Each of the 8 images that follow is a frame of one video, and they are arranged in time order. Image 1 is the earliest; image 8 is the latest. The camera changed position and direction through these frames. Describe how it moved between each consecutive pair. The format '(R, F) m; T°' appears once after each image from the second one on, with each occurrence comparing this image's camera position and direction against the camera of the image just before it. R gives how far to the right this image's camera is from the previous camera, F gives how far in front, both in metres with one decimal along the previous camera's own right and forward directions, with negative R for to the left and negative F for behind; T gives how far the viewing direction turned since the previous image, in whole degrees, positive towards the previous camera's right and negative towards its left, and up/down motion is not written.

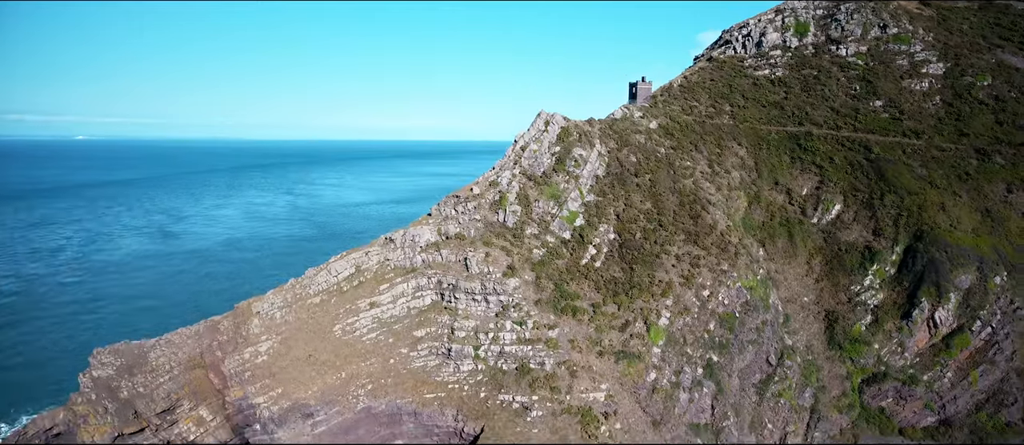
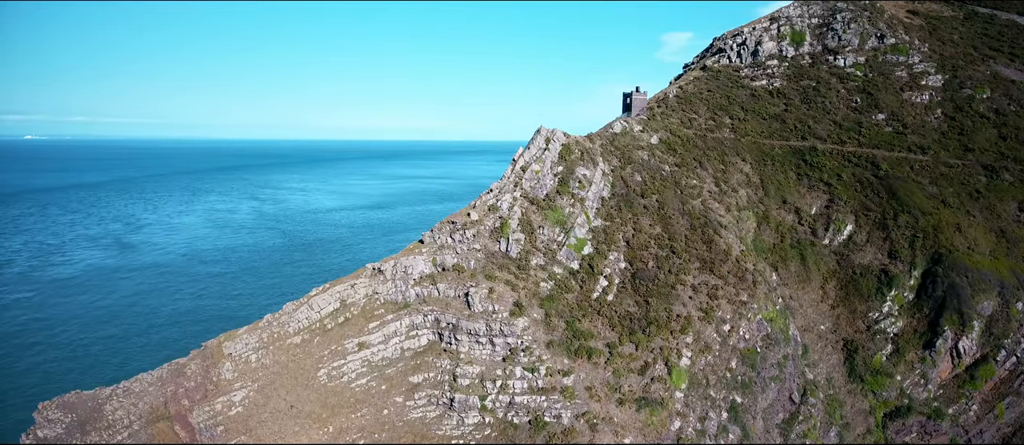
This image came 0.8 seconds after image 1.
(-2.1, +3.5) m; +3°
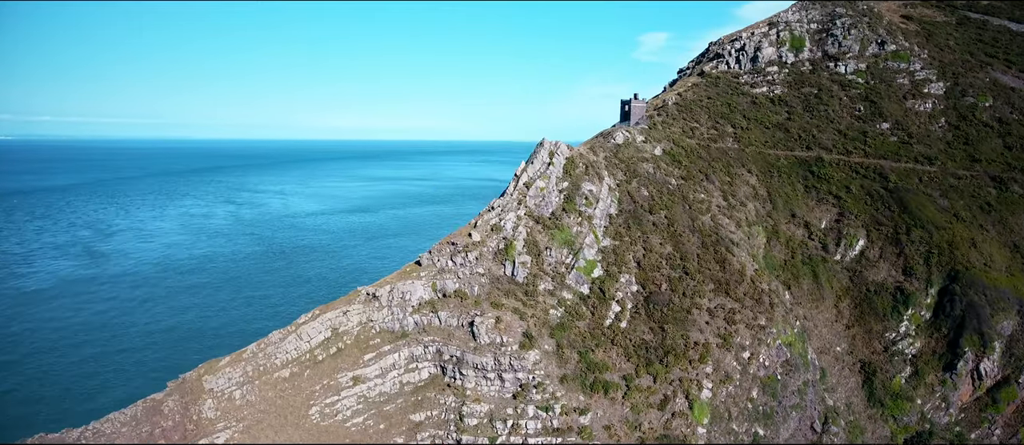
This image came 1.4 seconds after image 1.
(-1.5, +2.4) m; +2°
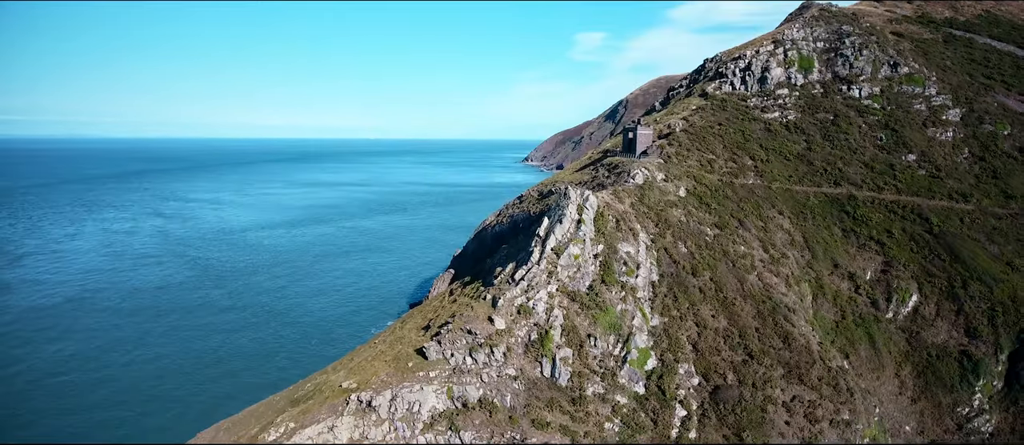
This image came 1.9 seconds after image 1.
(-4.2, +7.6) m; +6°
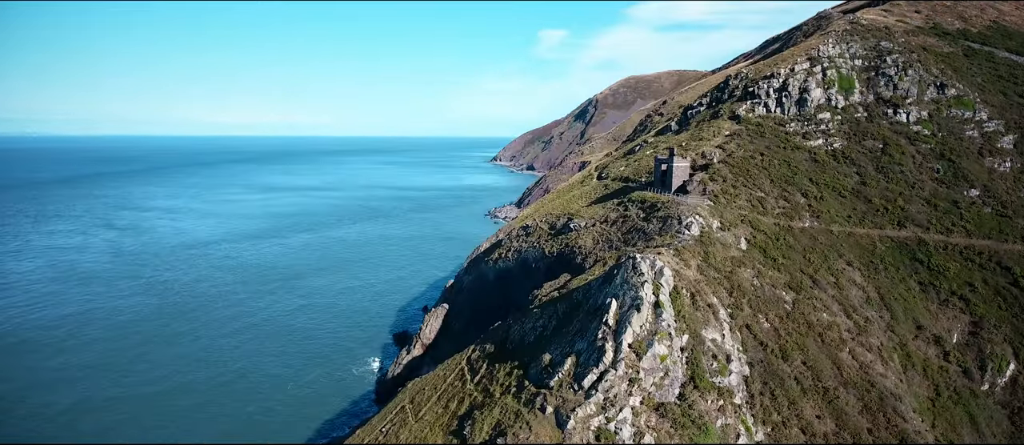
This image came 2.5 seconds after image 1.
(-3.8, +6.8) m; +3°
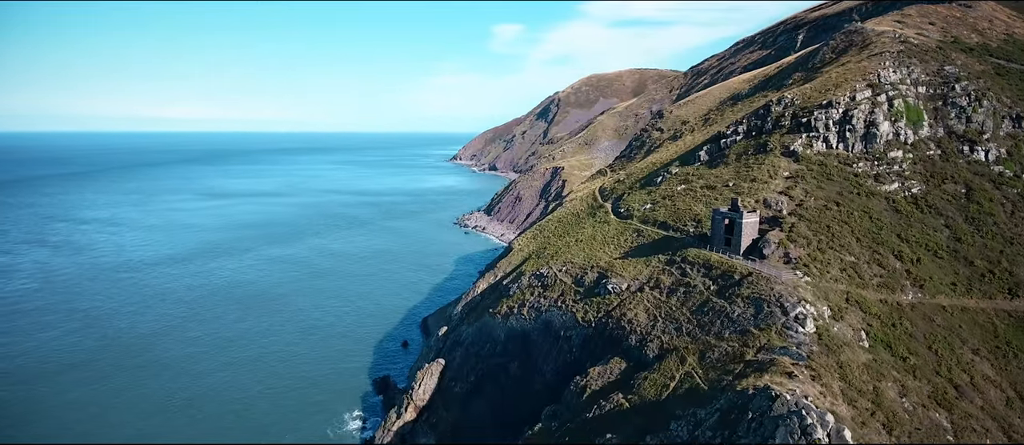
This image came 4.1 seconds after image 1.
(-4.6, +8.6) m; +4°
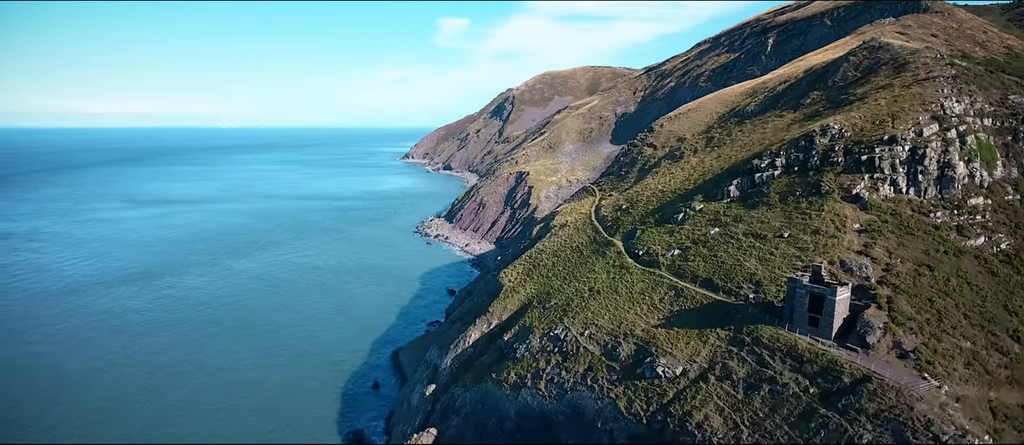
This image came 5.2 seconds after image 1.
(-4.1, +8.1) m; +5°
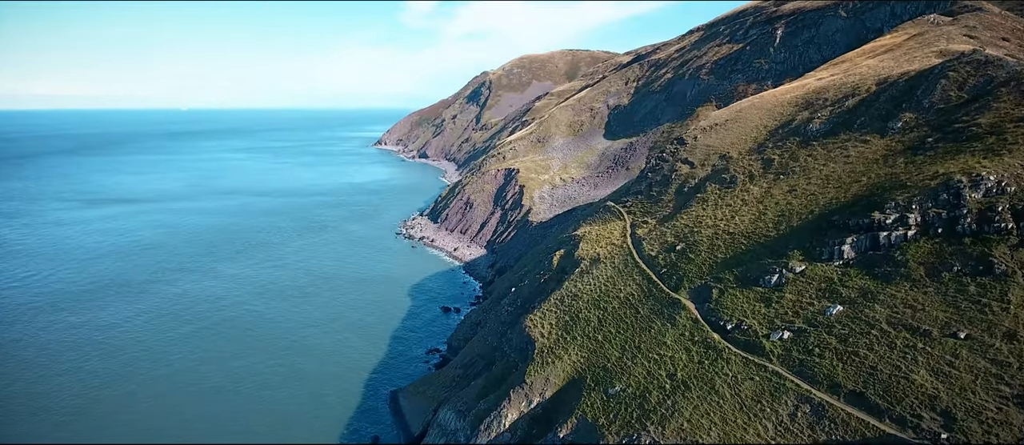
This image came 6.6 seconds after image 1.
(-5.5, +10.5) m; +3°
